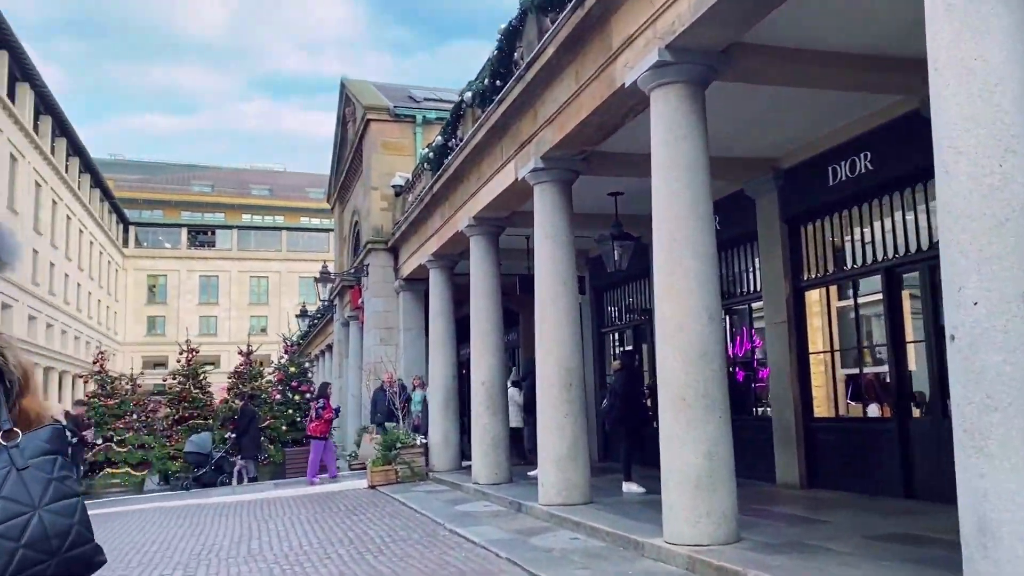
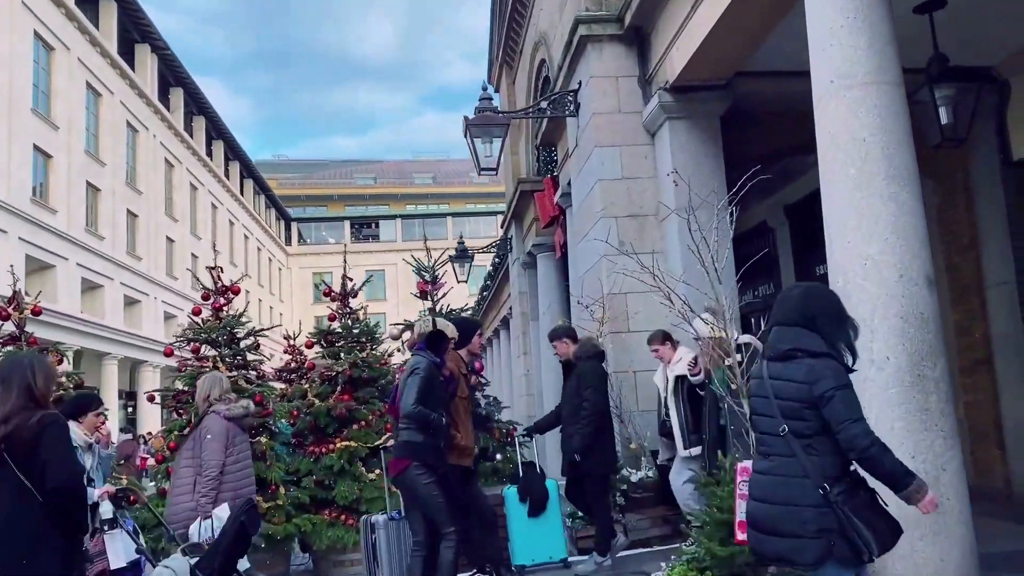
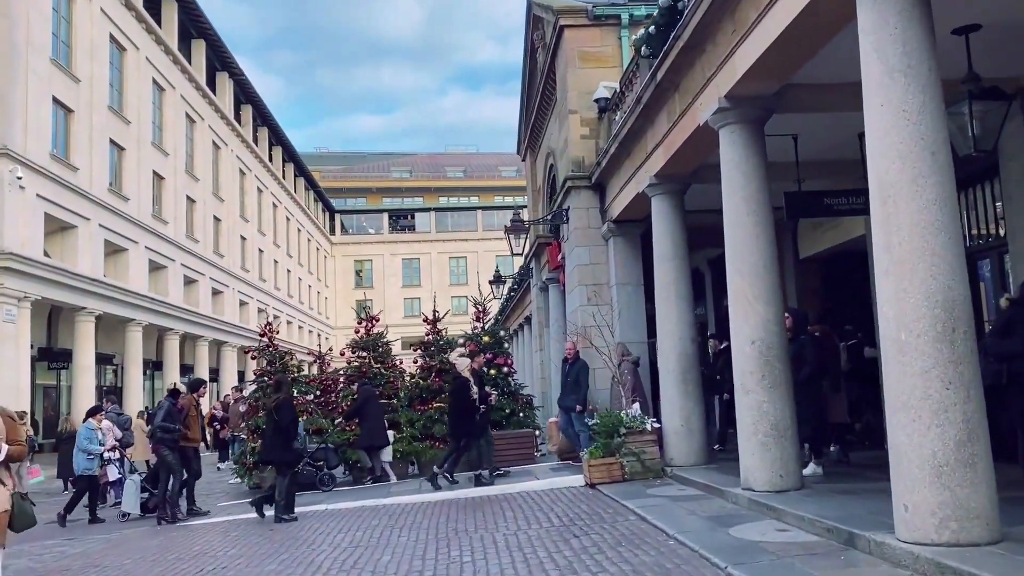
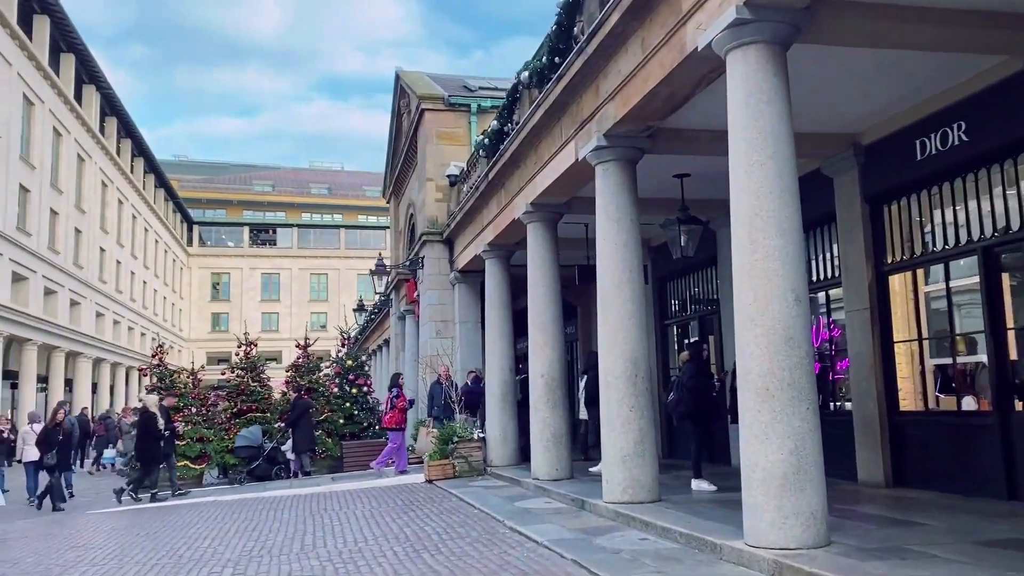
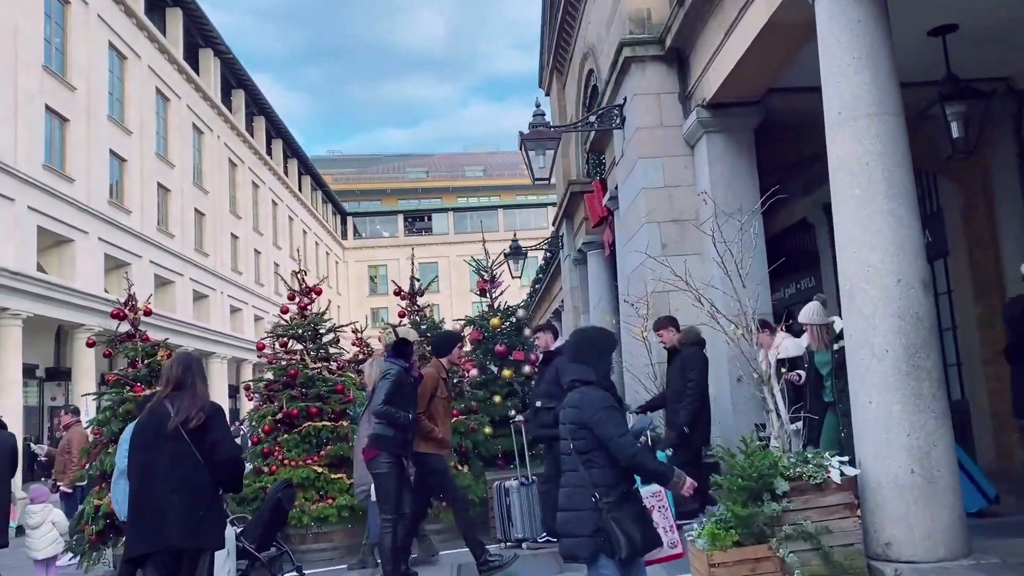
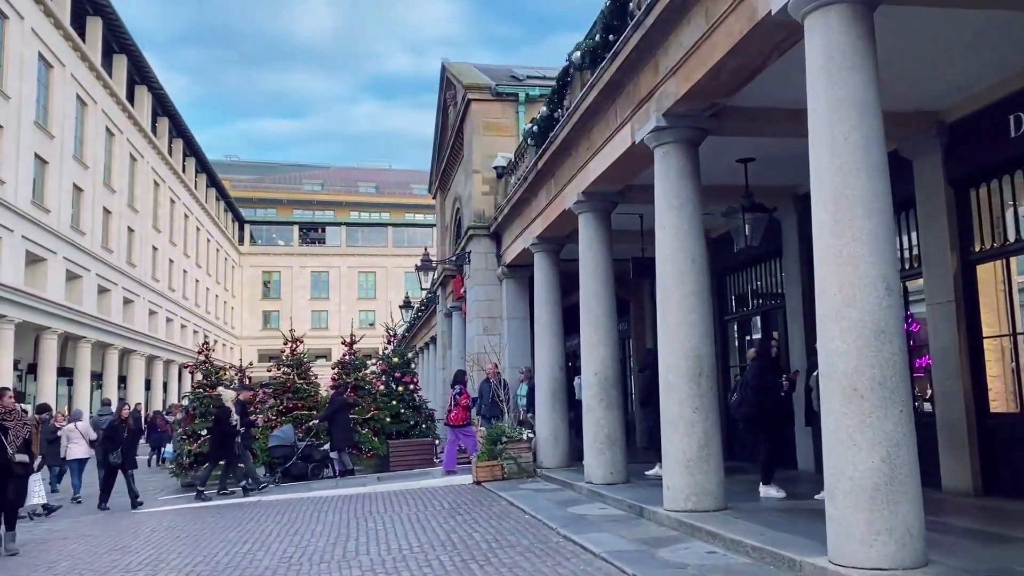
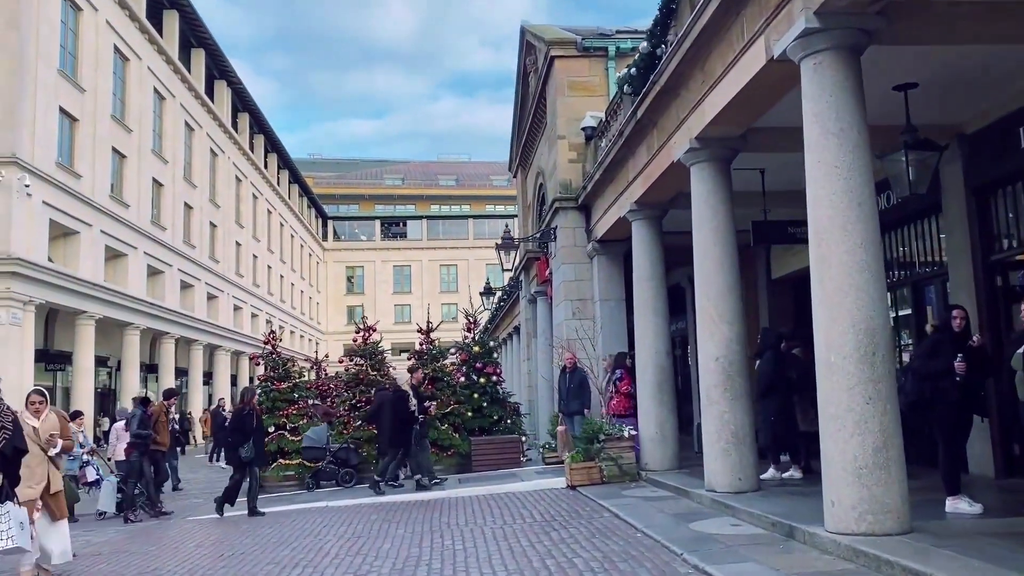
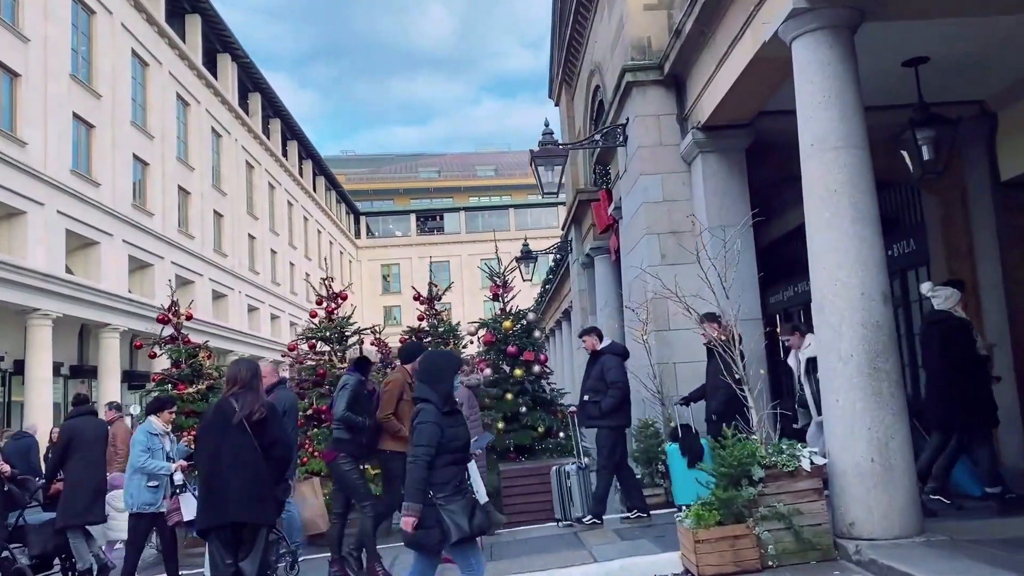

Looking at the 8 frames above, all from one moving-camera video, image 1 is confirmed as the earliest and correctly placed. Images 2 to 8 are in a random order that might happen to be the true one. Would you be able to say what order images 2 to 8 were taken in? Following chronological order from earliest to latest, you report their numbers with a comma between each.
4, 6, 7, 3, 8, 5, 2
